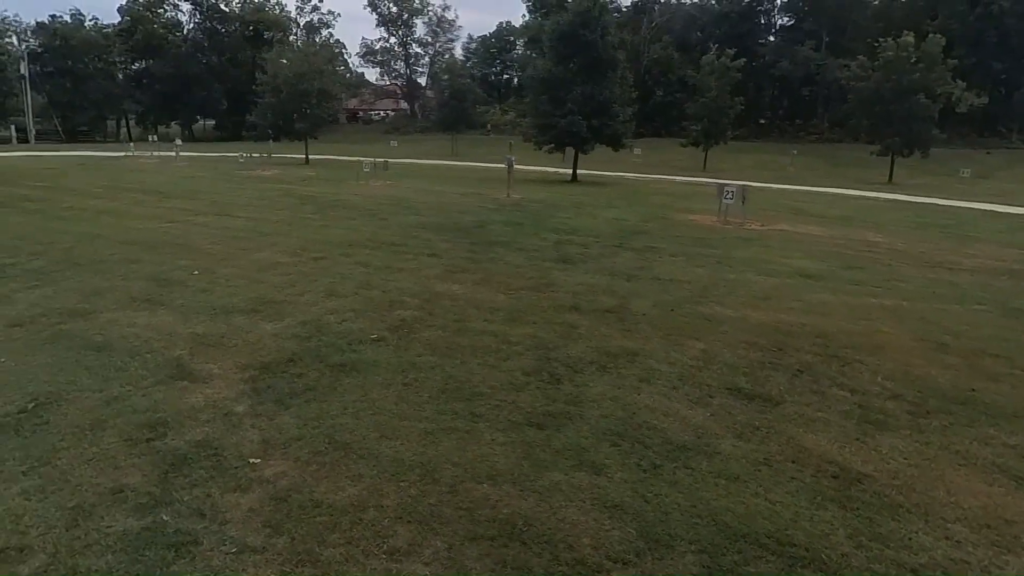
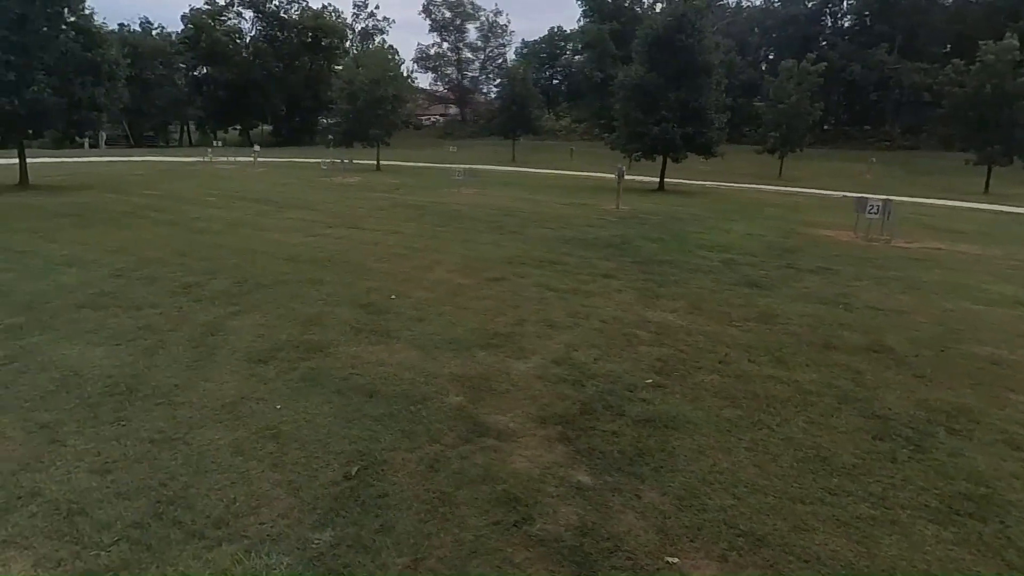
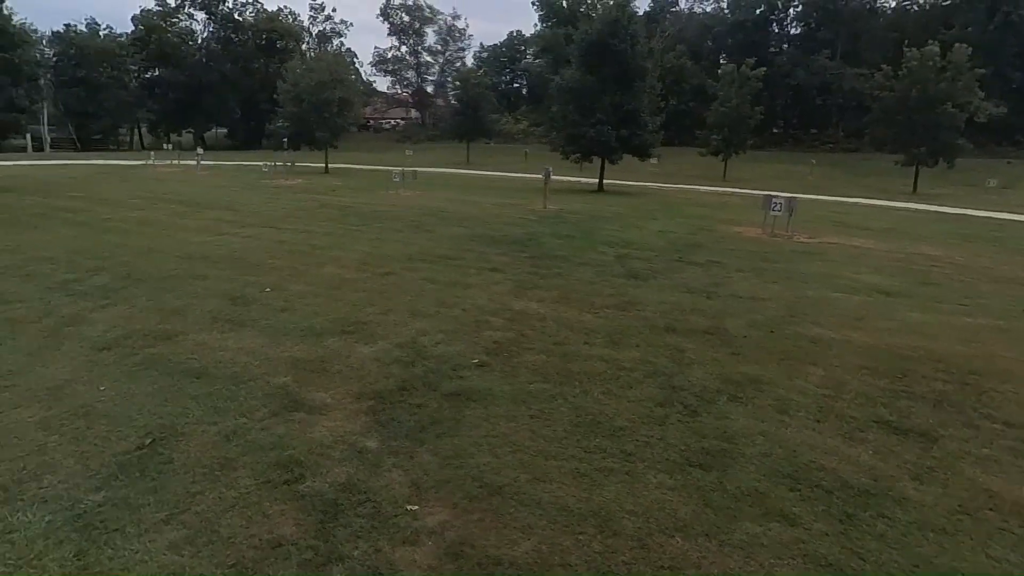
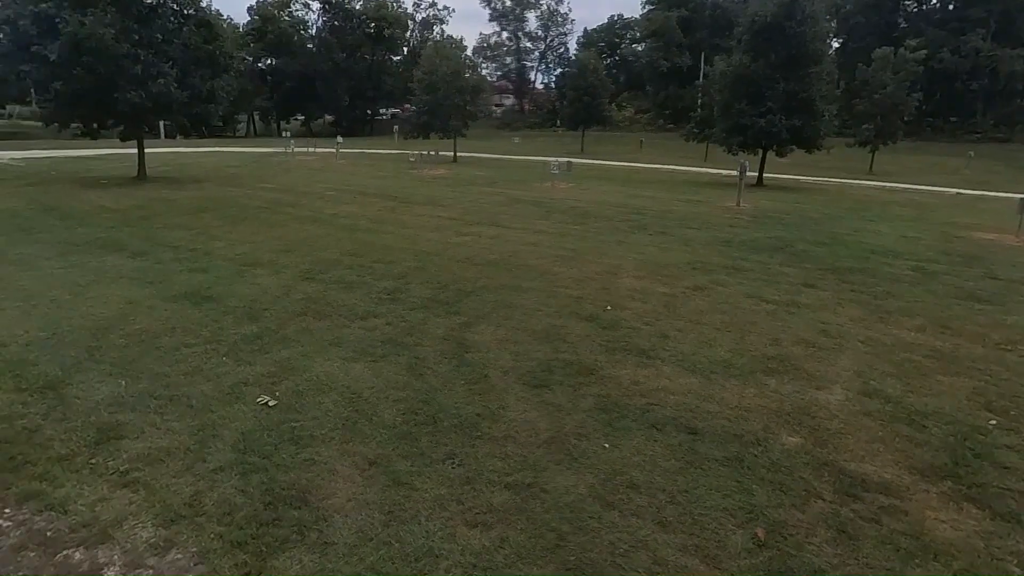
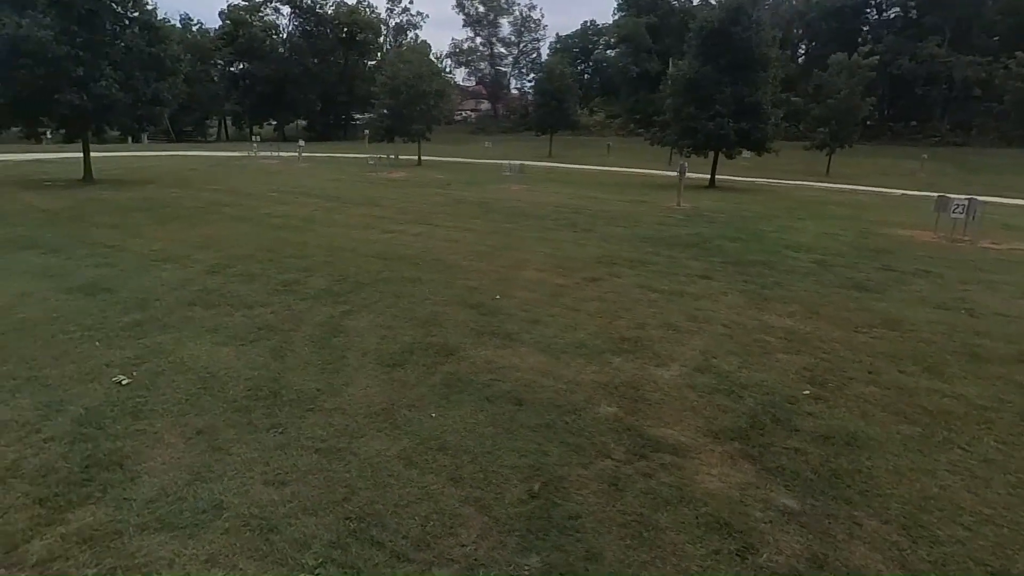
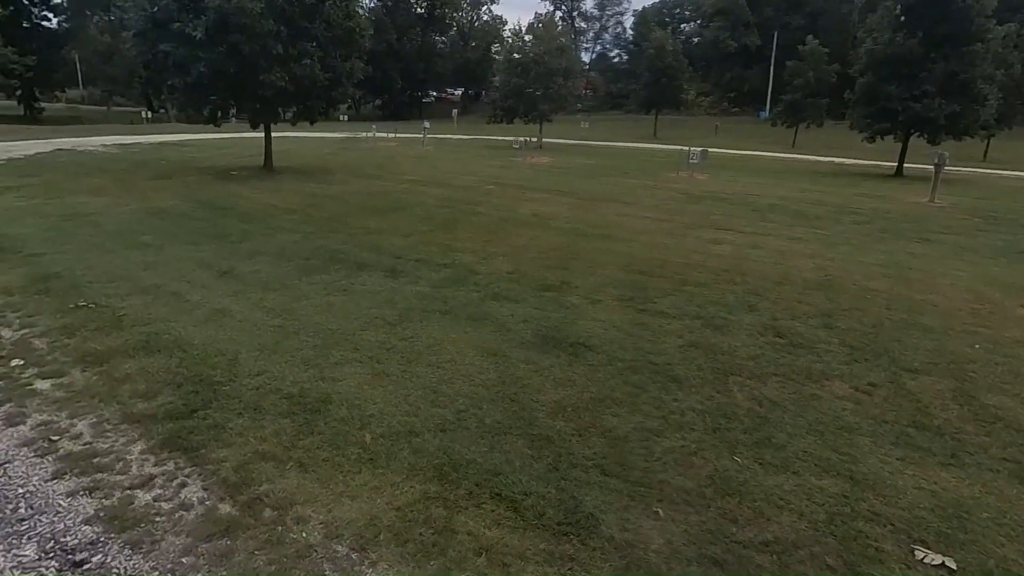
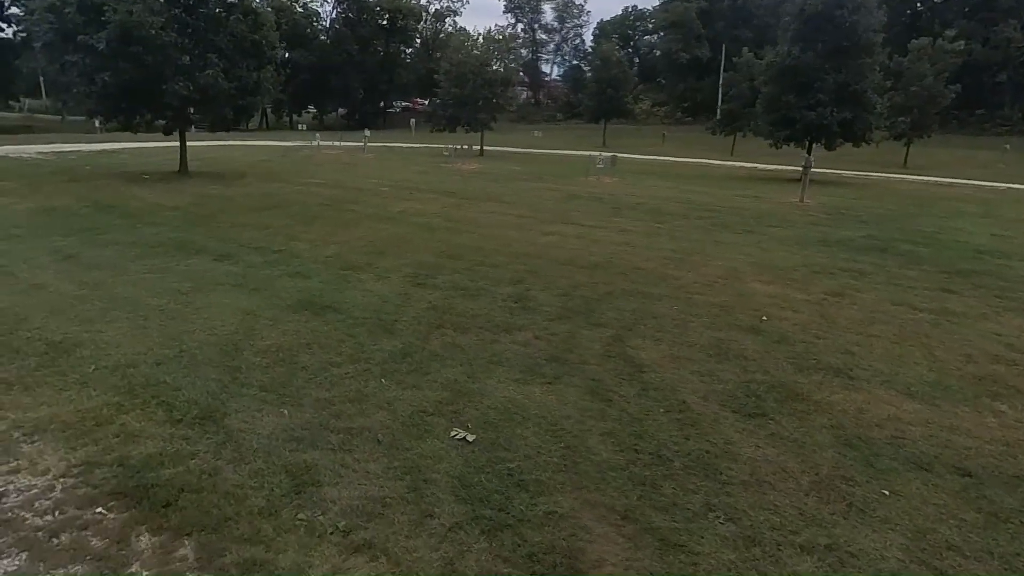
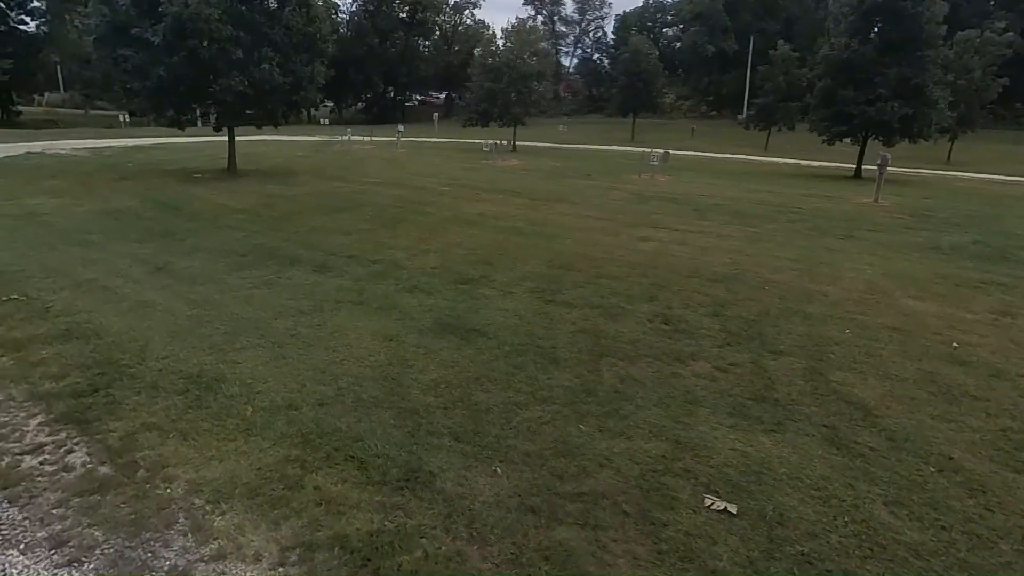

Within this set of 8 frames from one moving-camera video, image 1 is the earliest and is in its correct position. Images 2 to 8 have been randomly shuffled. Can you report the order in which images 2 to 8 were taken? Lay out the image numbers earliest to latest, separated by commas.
3, 2, 5, 4, 7, 8, 6
